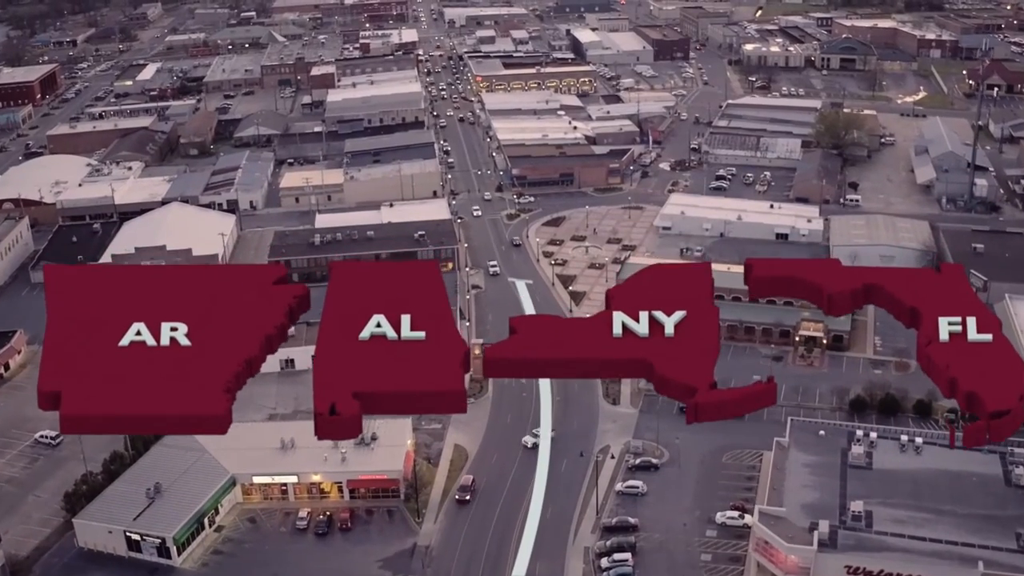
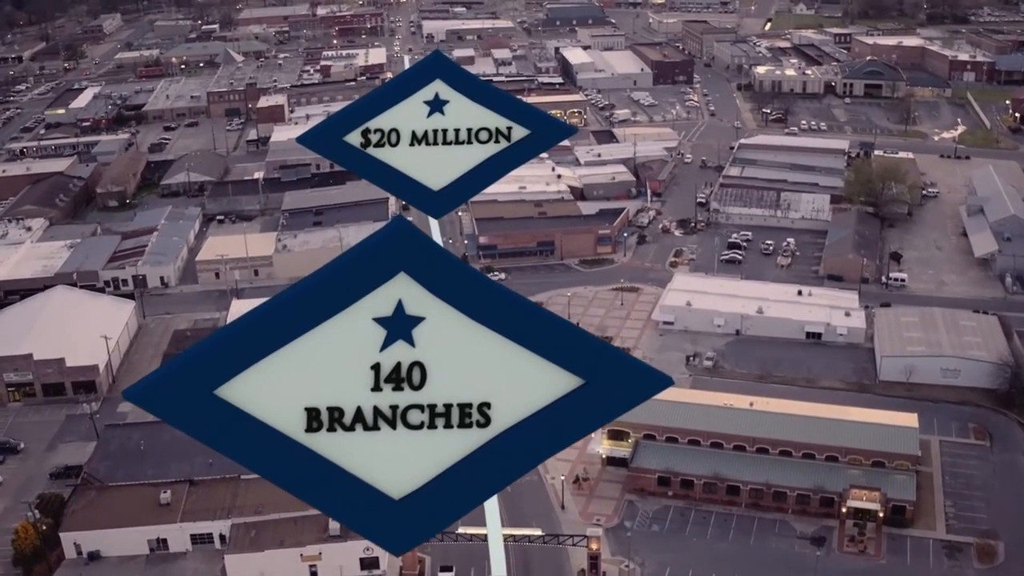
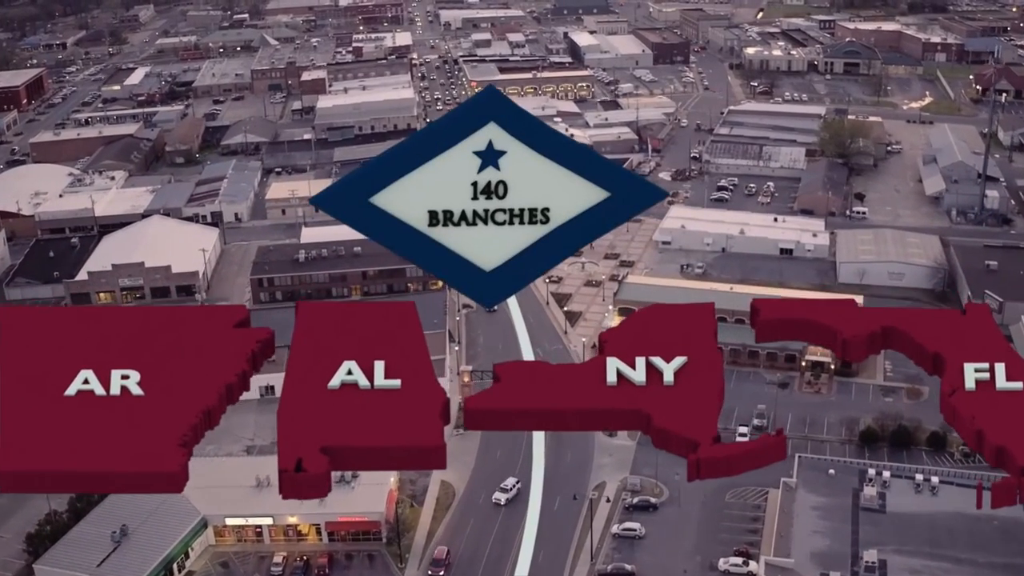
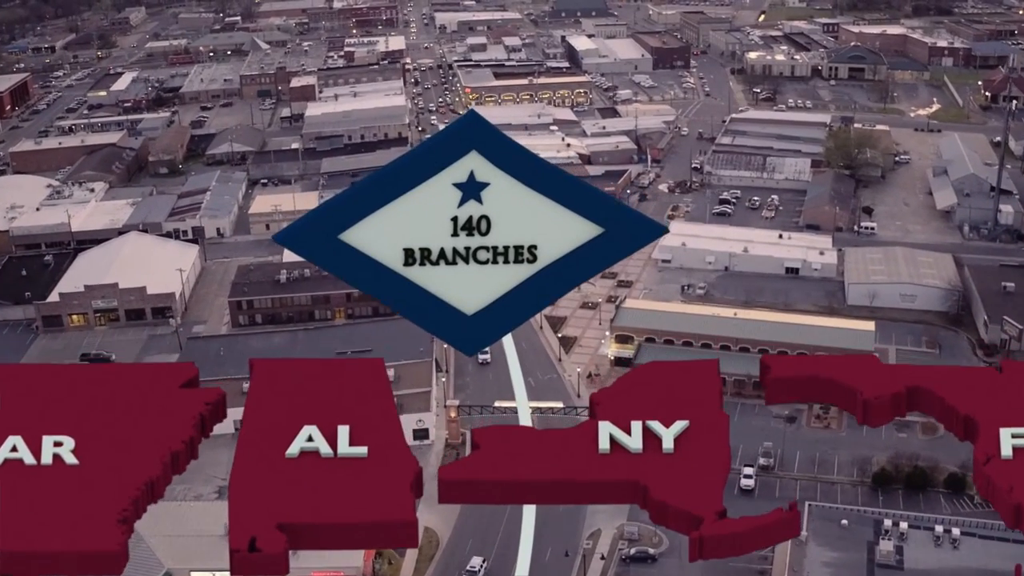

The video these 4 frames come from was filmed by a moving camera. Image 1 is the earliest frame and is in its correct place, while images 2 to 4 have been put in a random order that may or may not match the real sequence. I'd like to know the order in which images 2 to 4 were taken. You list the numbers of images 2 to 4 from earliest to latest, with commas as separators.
3, 4, 2
